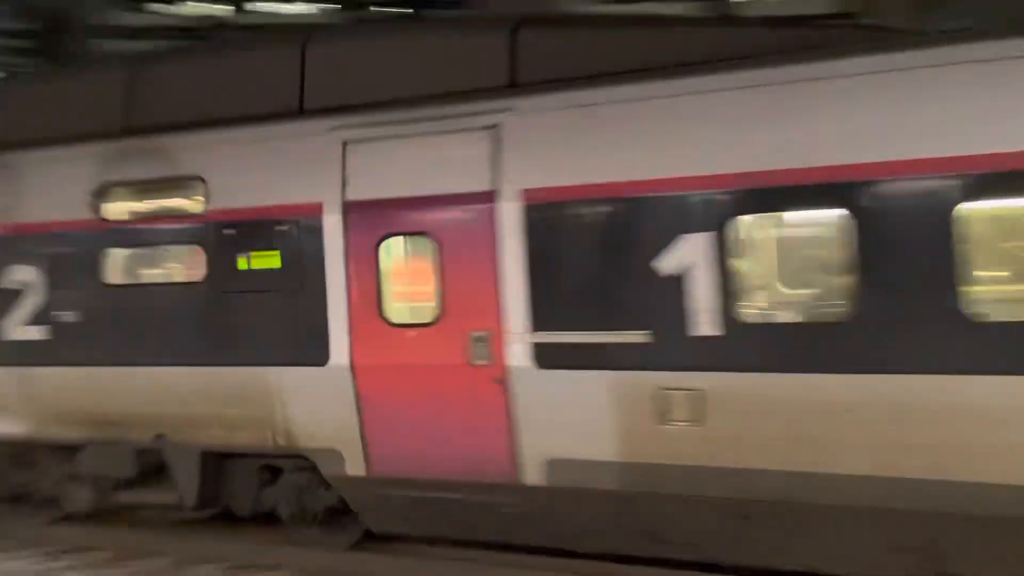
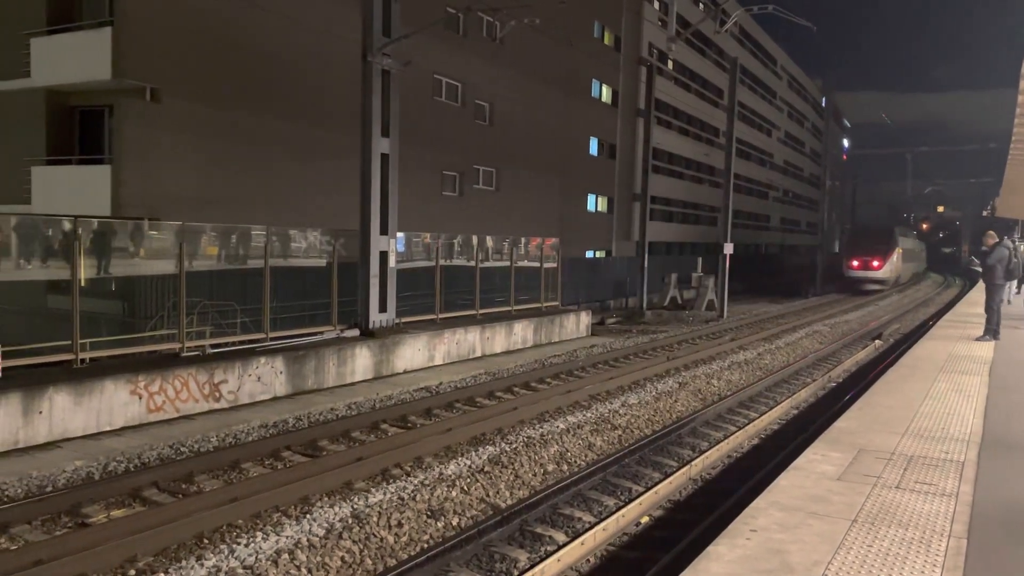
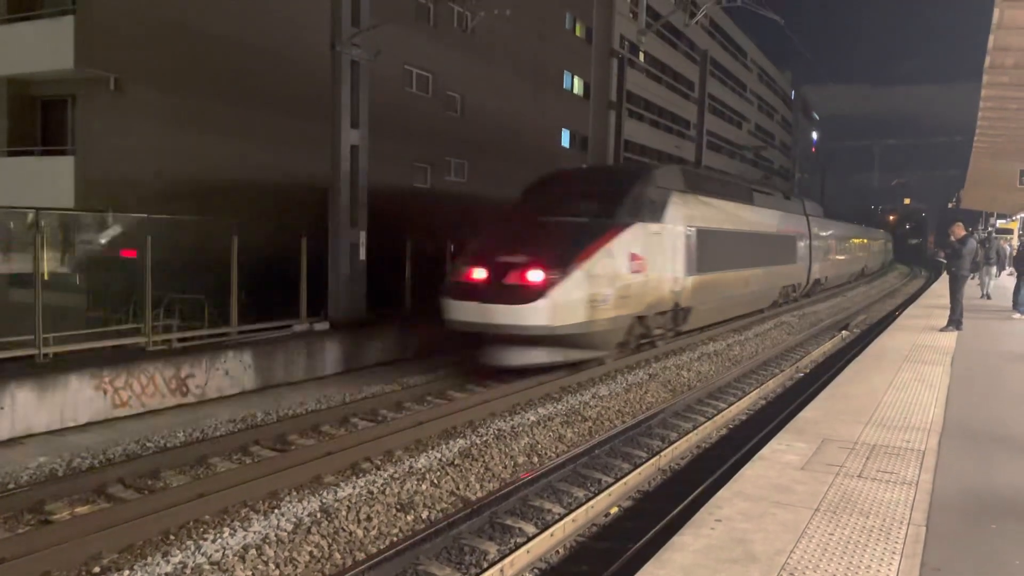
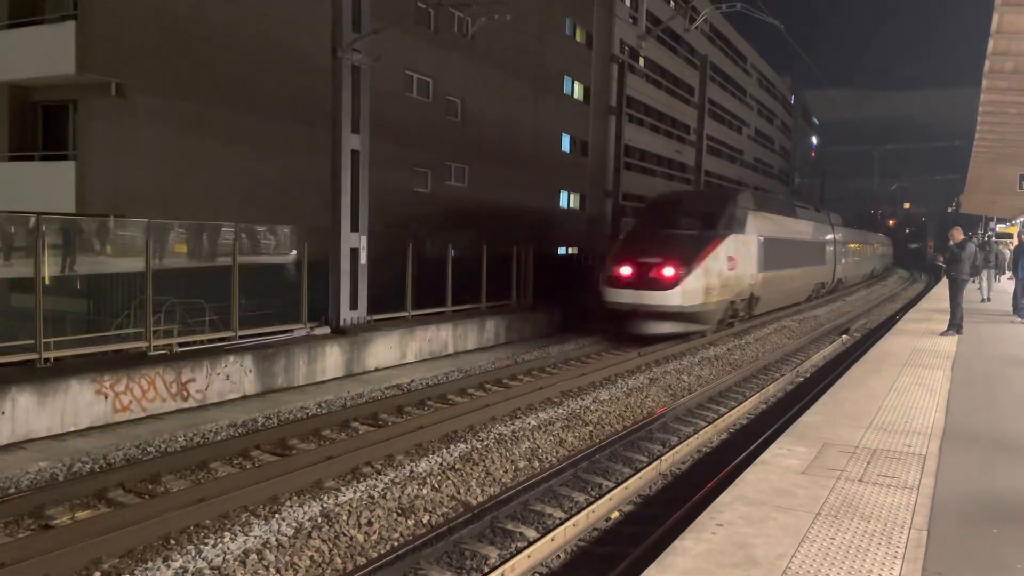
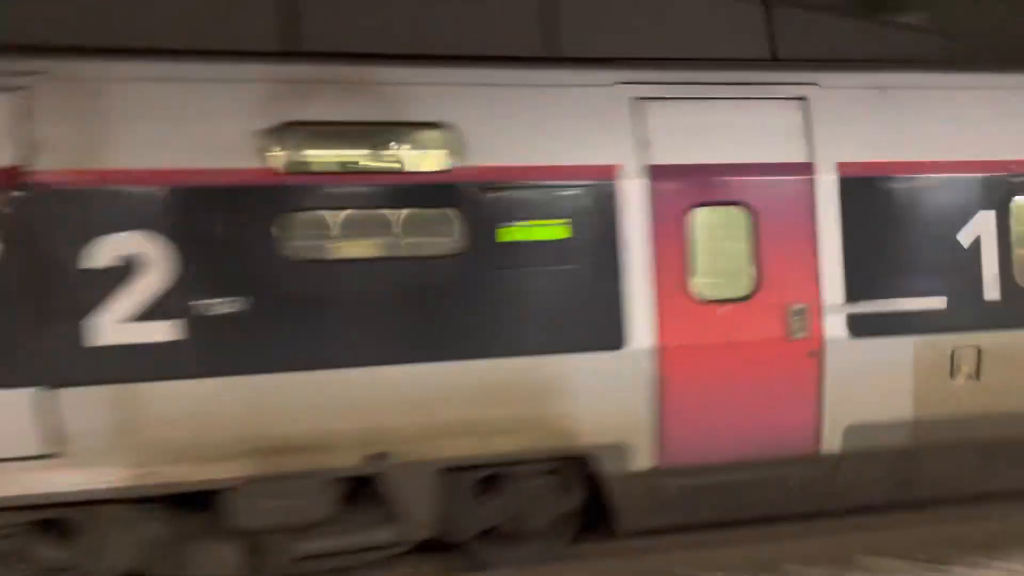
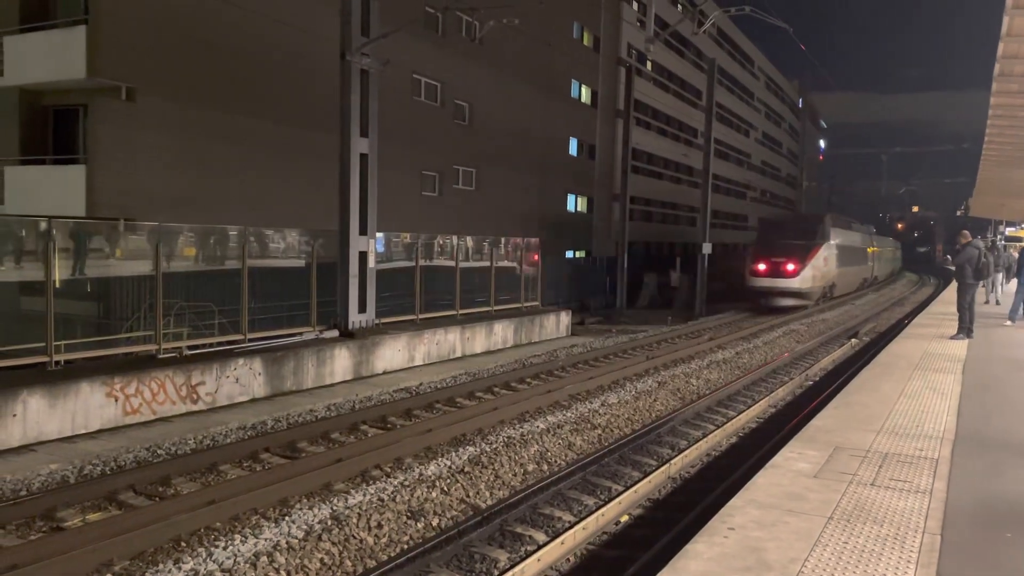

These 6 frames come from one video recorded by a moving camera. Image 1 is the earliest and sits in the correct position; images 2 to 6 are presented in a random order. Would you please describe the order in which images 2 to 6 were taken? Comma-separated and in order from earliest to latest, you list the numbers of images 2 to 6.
5, 3, 4, 6, 2
